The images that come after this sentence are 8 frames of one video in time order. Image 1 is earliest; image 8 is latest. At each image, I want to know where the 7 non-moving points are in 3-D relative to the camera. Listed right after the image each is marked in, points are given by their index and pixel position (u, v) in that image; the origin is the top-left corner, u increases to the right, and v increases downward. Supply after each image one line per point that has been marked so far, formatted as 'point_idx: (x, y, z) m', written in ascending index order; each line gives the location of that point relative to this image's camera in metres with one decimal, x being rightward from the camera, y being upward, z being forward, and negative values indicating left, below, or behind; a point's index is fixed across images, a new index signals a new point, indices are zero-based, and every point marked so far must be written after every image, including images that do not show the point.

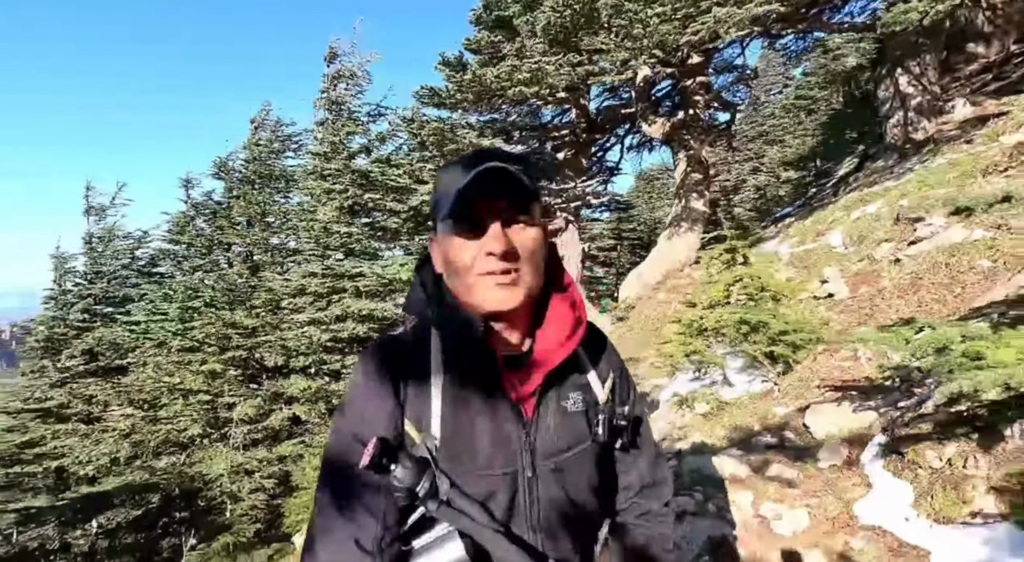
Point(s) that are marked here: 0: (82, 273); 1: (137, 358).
0: (-13.1, +0.2, +17.6) m
1: (-9.9, -2.0, +15.3) m
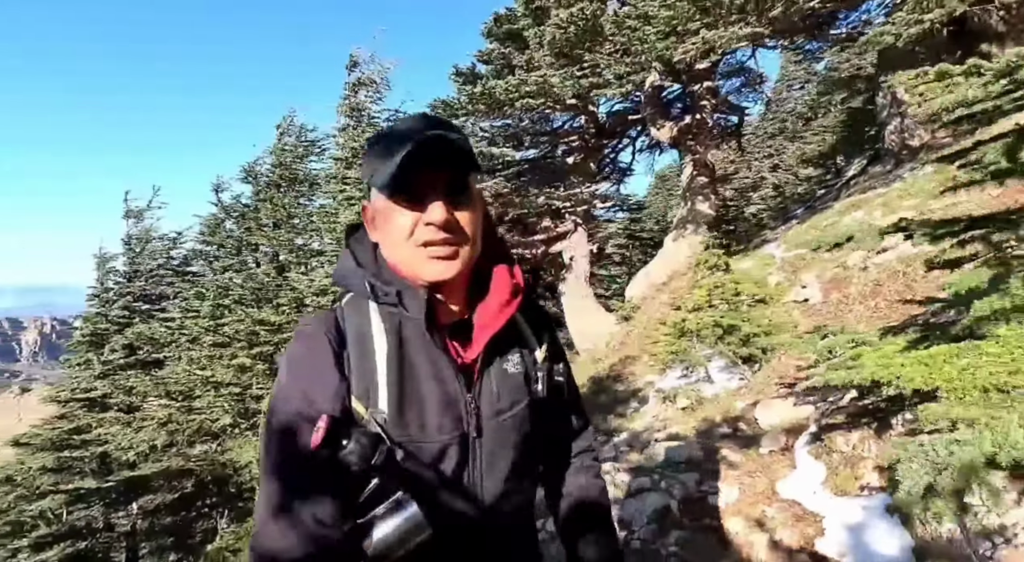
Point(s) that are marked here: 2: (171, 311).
0: (-12.6, +0.3, +18.8) m
1: (-9.6, -2.0, +16.4) m
2: (-10.1, -0.9, +17.2) m
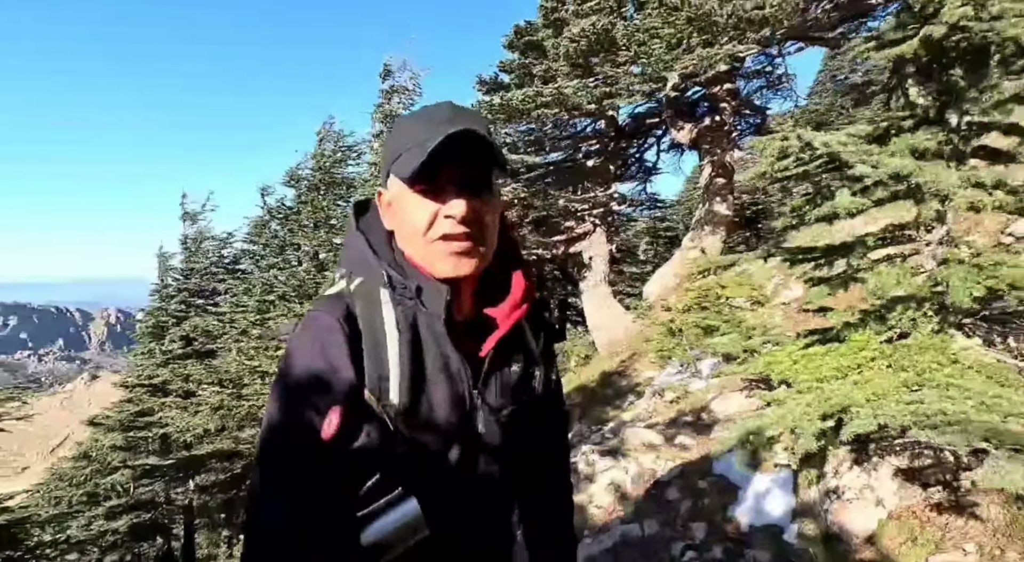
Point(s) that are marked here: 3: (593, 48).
0: (-11.7, +0.4, +20.4) m
1: (-8.9, -1.9, +17.8) m
2: (-9.3, -0.8, +18.6) m
3: (+1.6, +4.9, +12.3) m
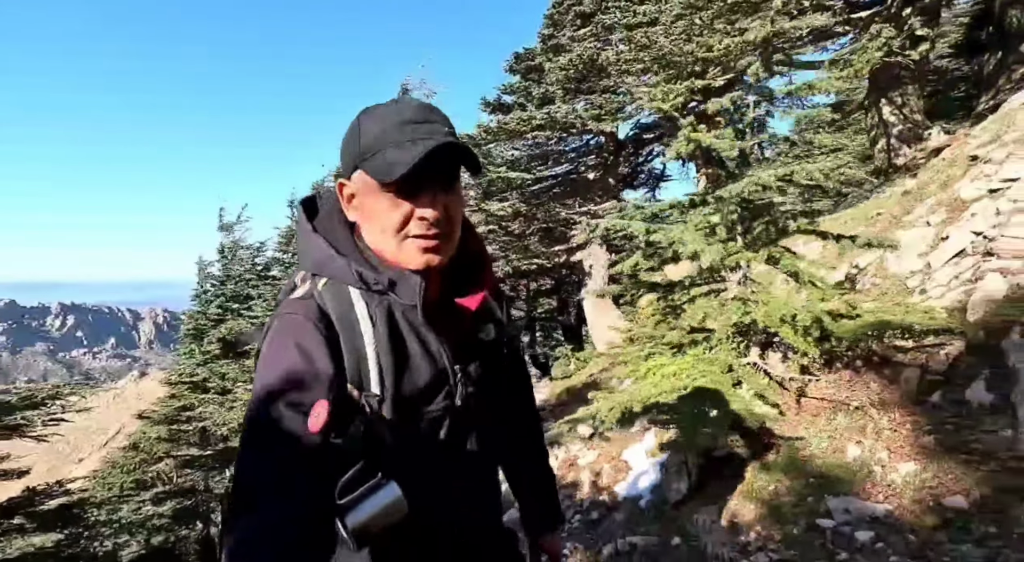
0: (-11.3, +0.2, +22.2) m
1: (-8.6, -2.1, +19.4) m
2: (-9.0, -1.0, +20.3) m
3: (+1.5, +4.7, +13.3) m
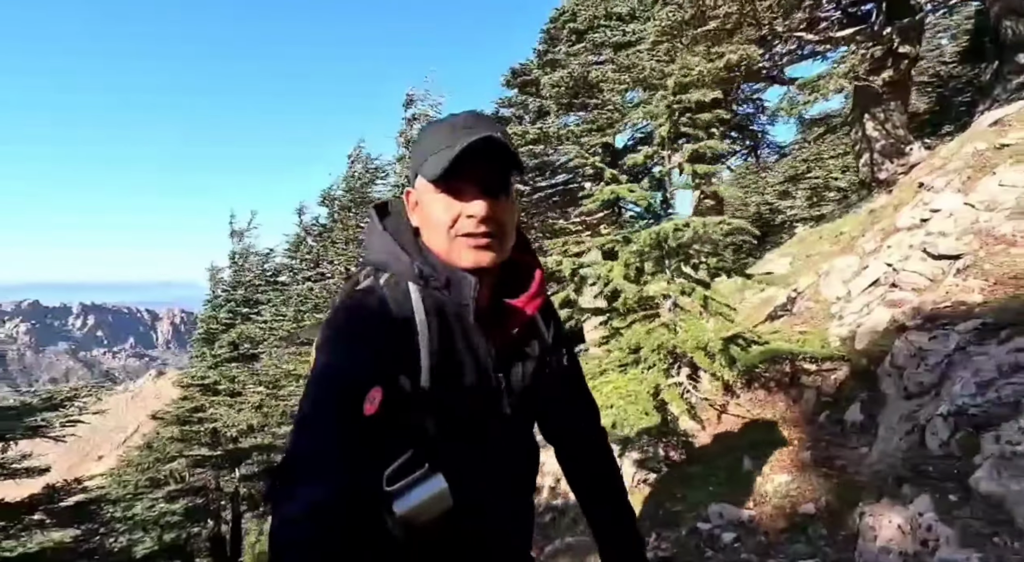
0: (-11.2, 0.0, +22.9) m
1: (-8.6, -2.3, +20.1) m
2: (-8.9, -1.2, +20.9) m
3: (+1.4, +4.5, +13.8) m
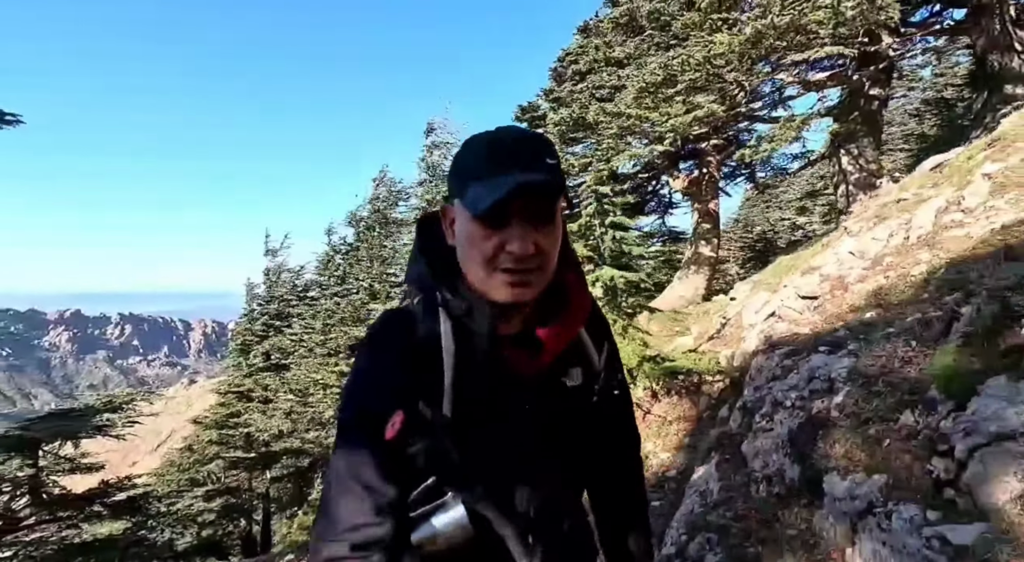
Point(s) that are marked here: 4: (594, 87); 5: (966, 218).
0: (-10.6, -0.7, +24.7) m
1: (-8.1, -2.9, +21.8) m
2: (-8.5, -1.8, +22.6) m
3: (+1.6, +4.0, +15.2) m
4: (+2.1, +5.0, +15.0) m
5: (+4.0, +0.5, +5.1) m
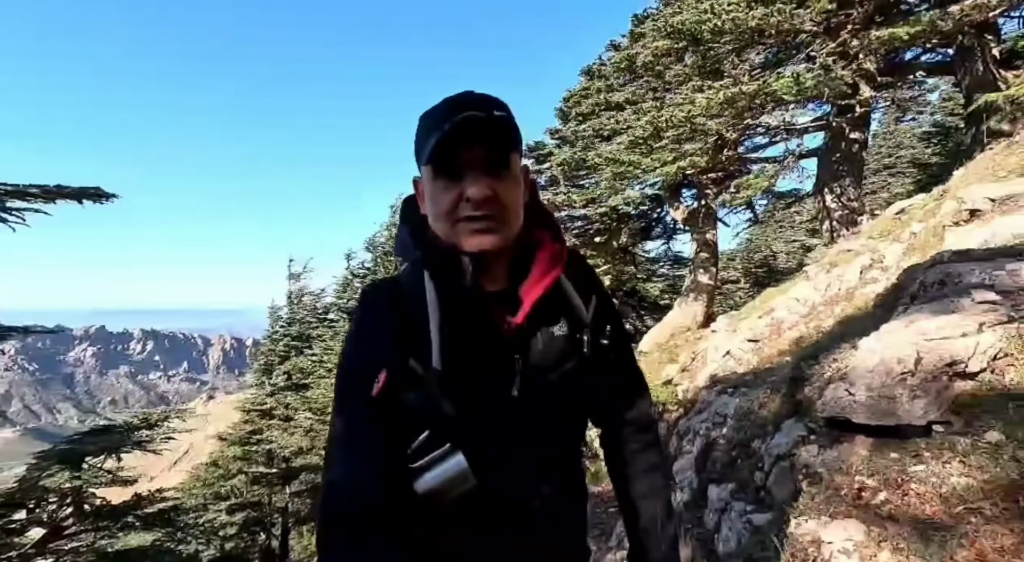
0: (-10.2, -1.7, +26.0) m
1: (-7.8, -3.9, +22.9) m
2: (-8.1, -2.8, +23.9) m
3: (+1.8, +3.2, +16.3) m
4: (+2.3, +4.3, +16.2) m
5: (+3.9, +0.1, +6.1) m
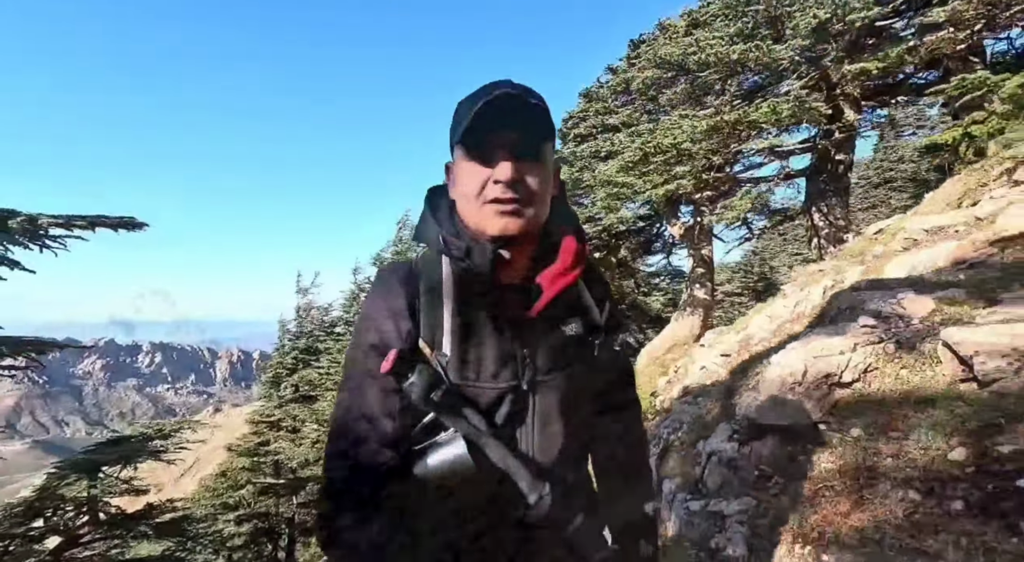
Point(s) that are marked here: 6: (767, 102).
0: (-10.1, -2.4, +26.7) m
1: (-7.7, -4.5, +23.5) m
2: (-8.0, -3.4, +24.4) m
3: (+1.8, +2.8, +16.9) m
4: (+2.4, +3.8, +16.8) m
5: (+3.8, -0.1, +6.6) m
6: (+4.7, +3.3, +10.7) m
